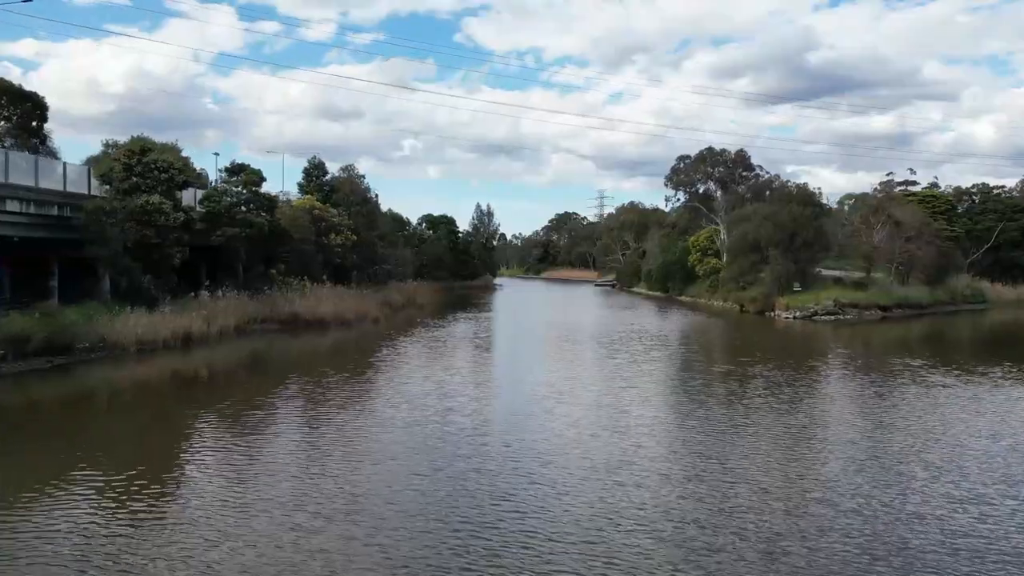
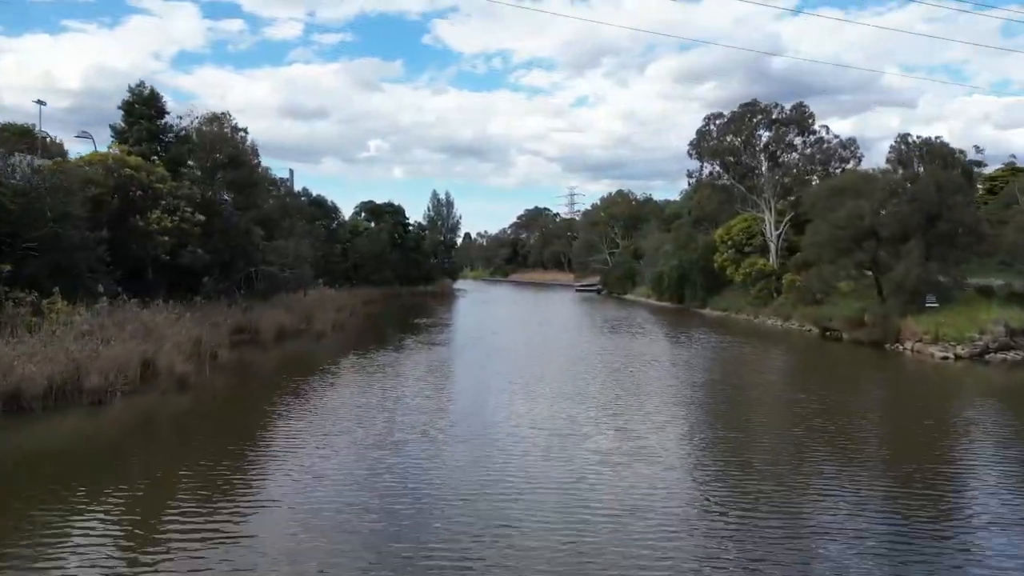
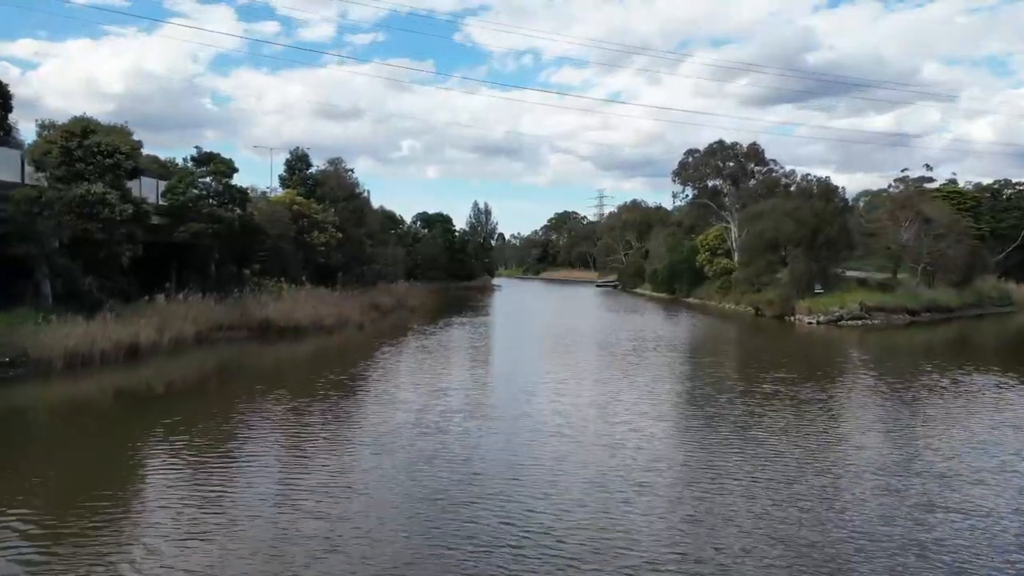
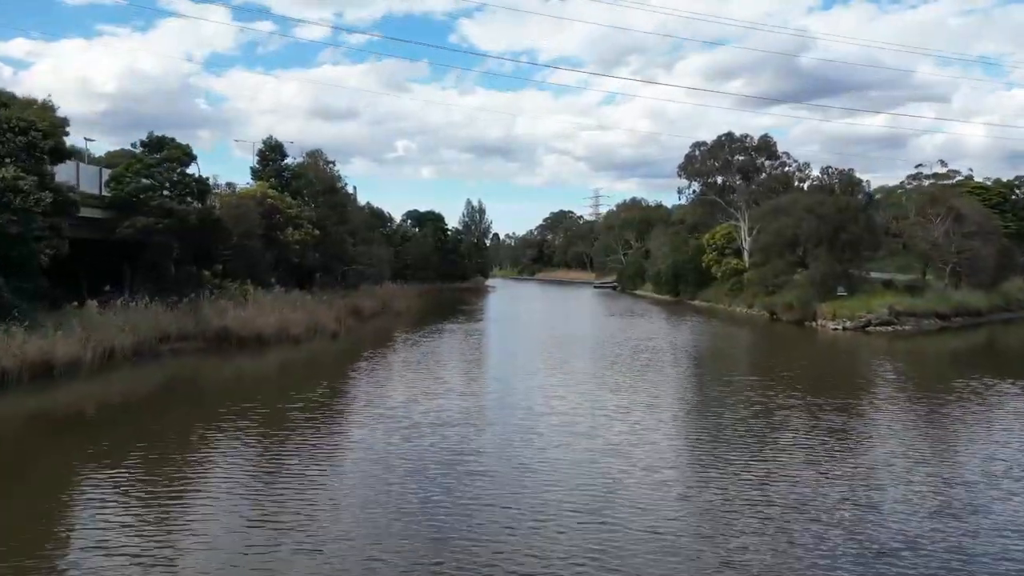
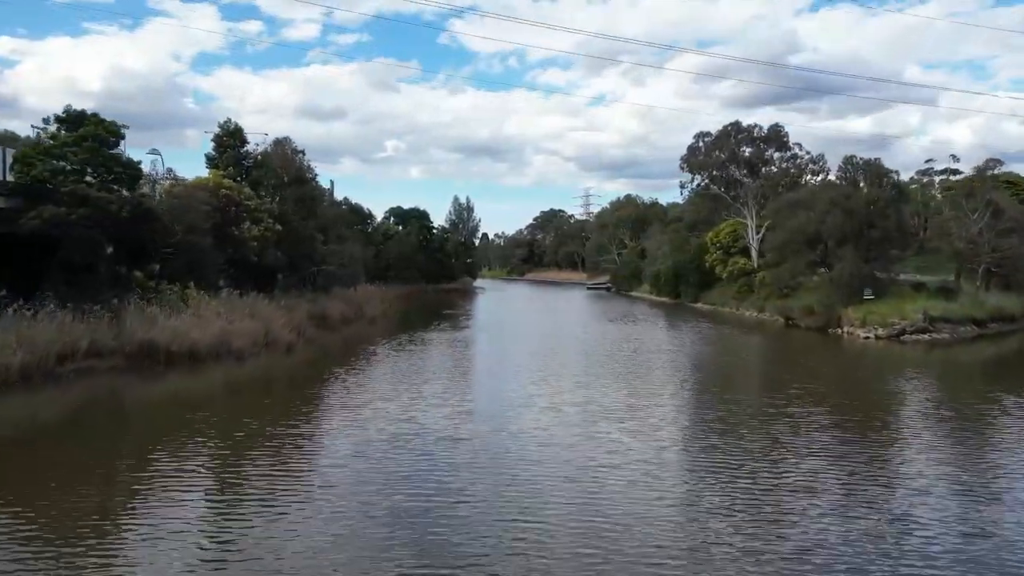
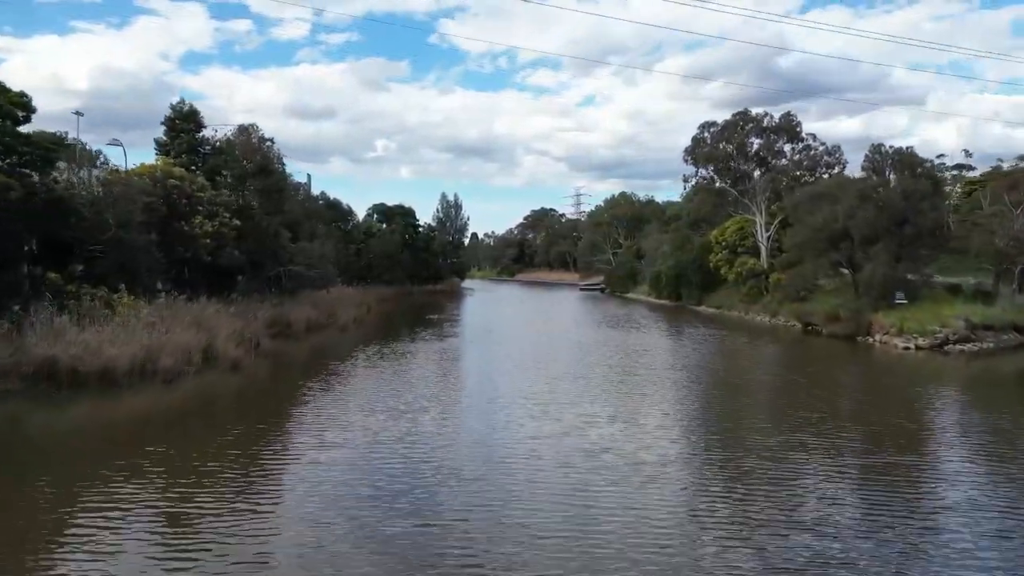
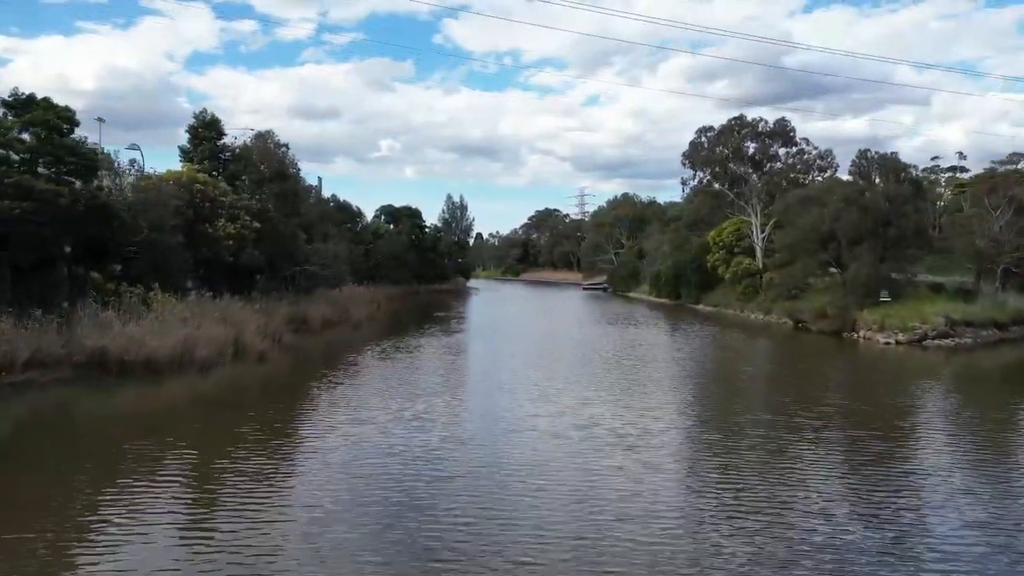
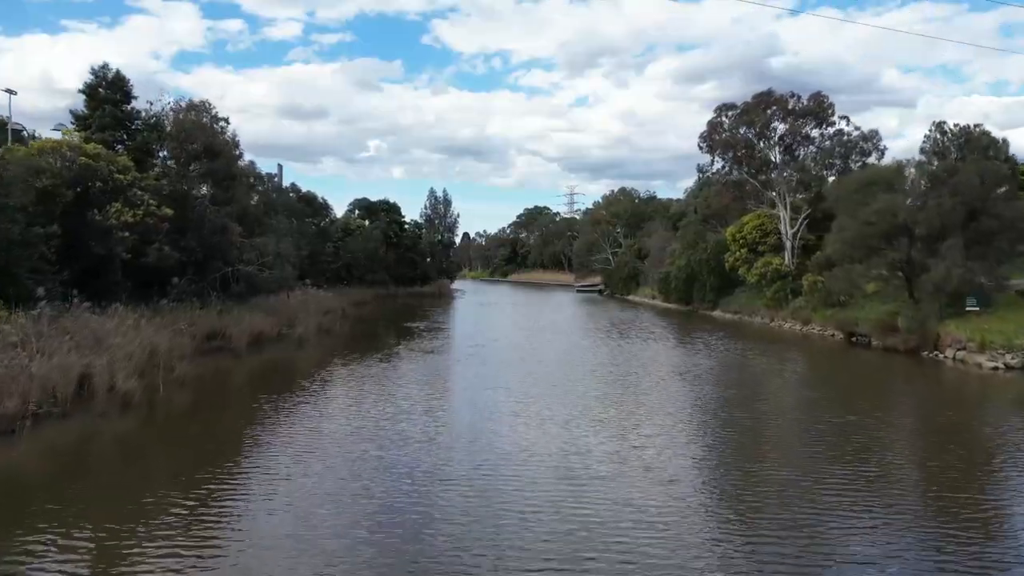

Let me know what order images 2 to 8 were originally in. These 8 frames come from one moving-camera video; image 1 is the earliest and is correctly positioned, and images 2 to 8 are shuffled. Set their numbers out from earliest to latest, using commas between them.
3, 4, 5, 7, 6, 2, 8
